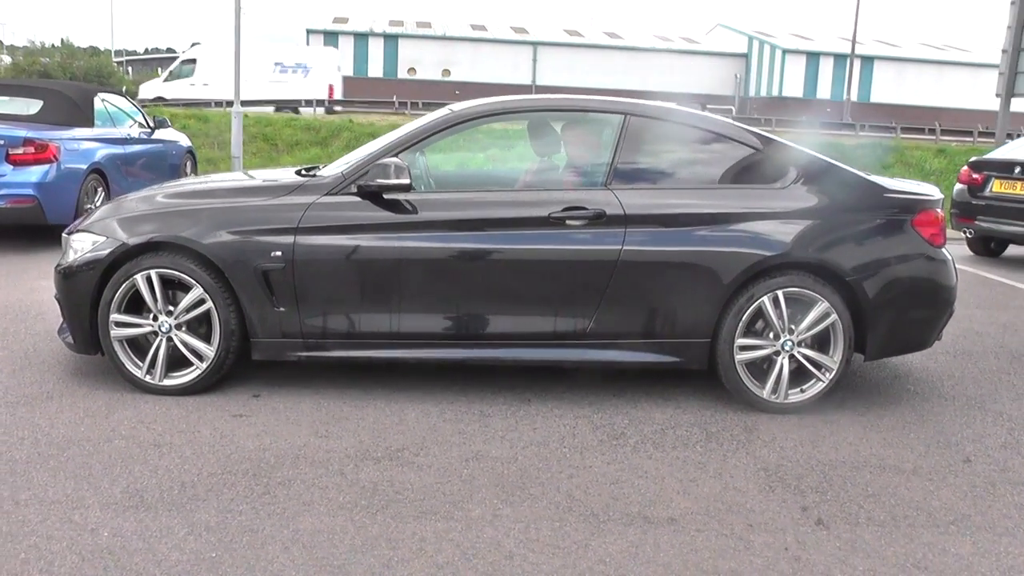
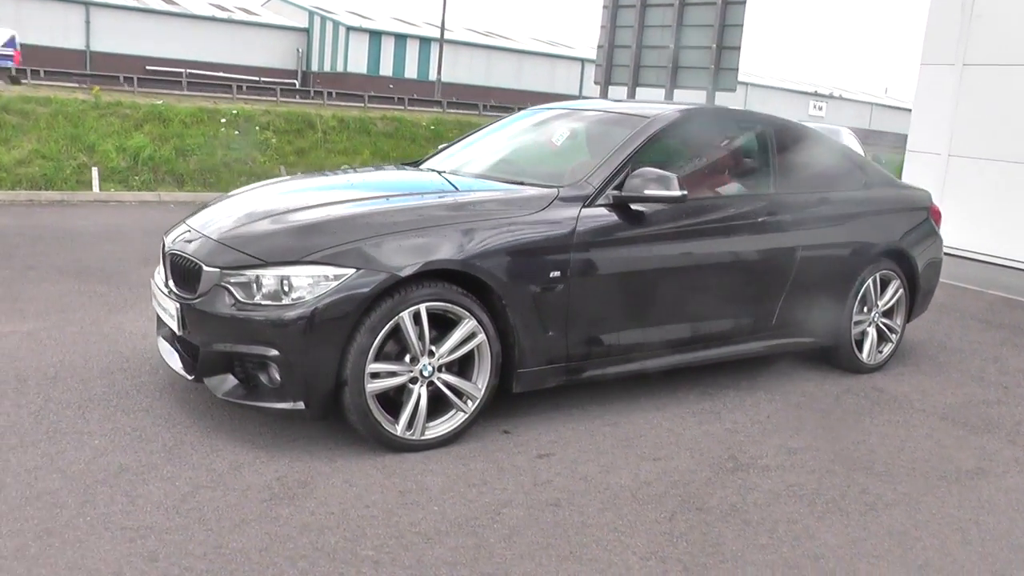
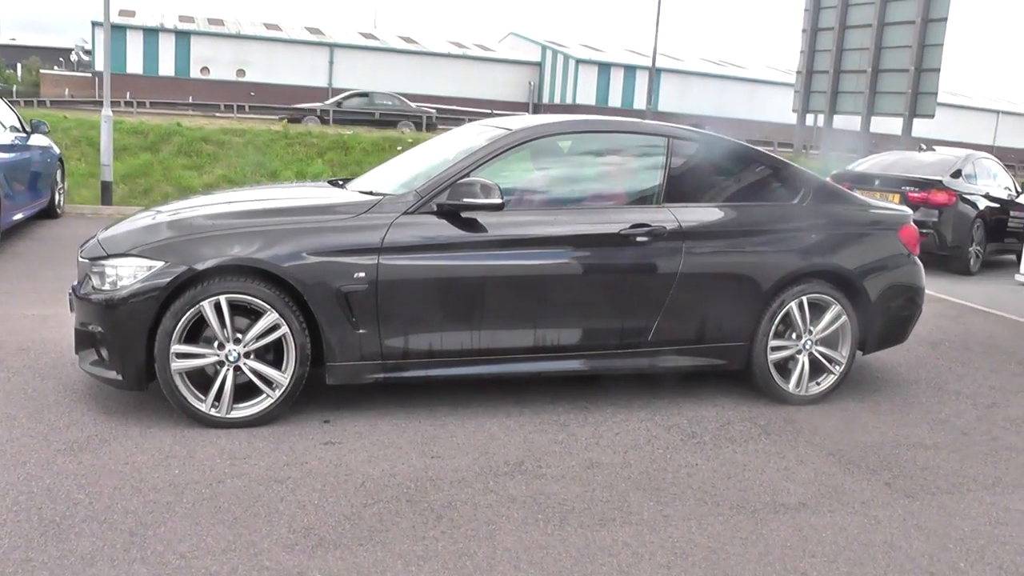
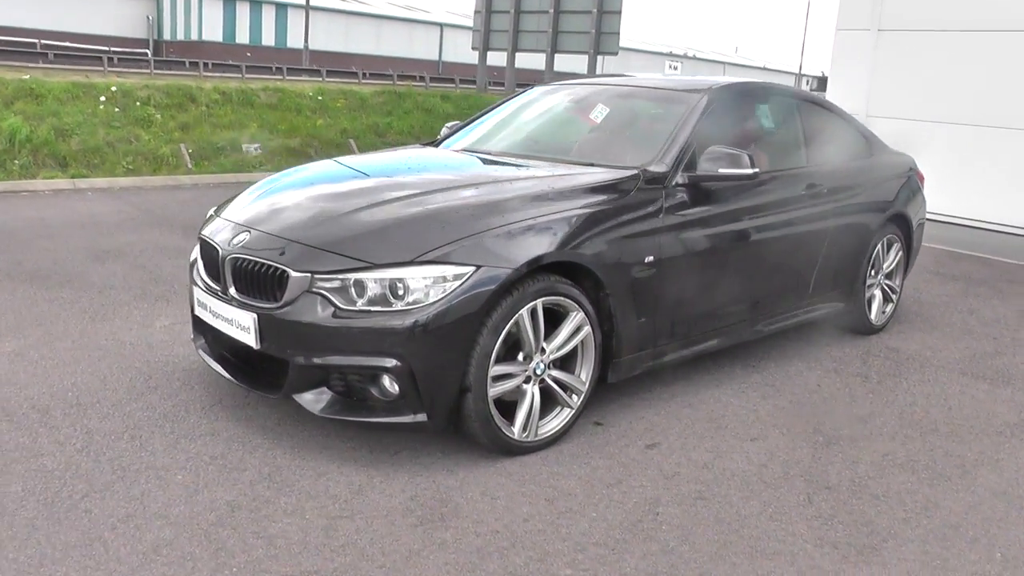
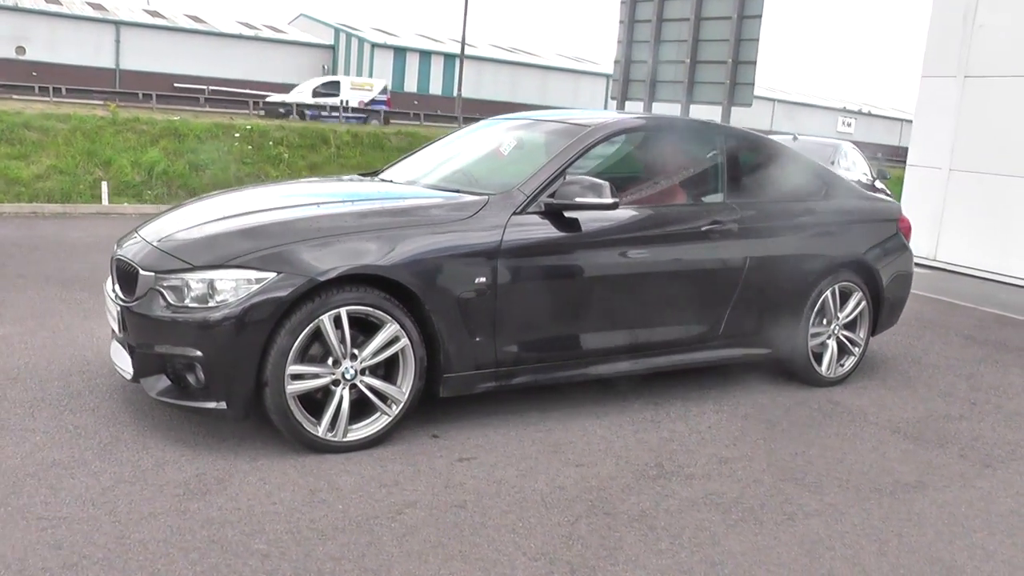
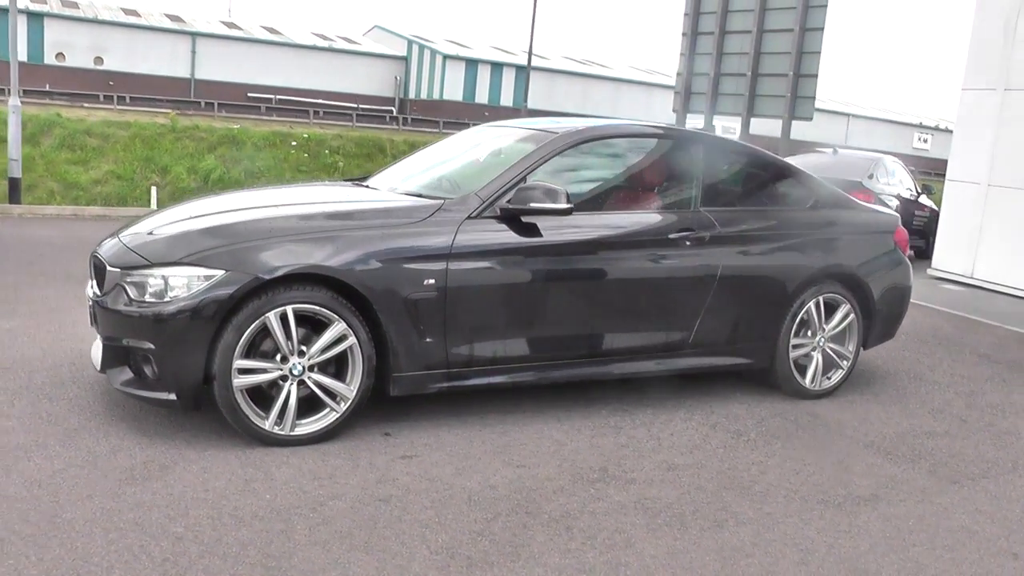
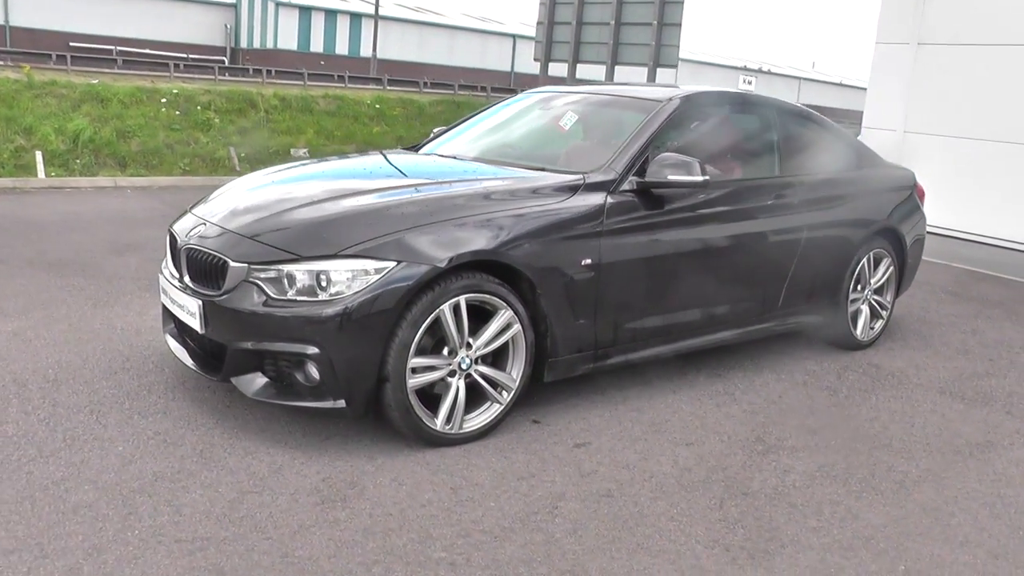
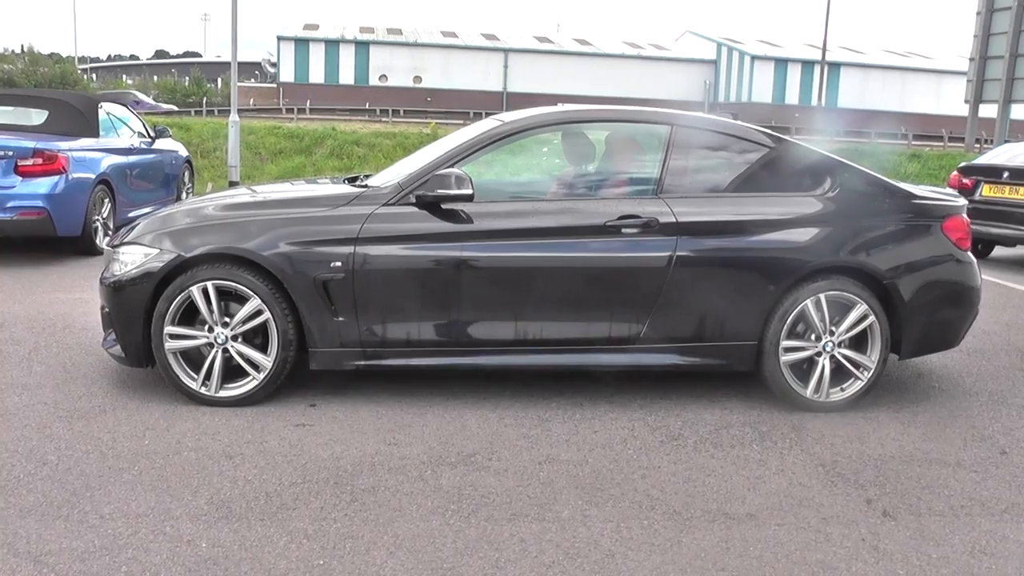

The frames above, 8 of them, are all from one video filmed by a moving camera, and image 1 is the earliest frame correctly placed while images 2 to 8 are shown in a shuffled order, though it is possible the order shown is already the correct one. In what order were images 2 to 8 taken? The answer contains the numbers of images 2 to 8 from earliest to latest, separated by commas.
8, 3, 6, 5, 2, 7, 4
